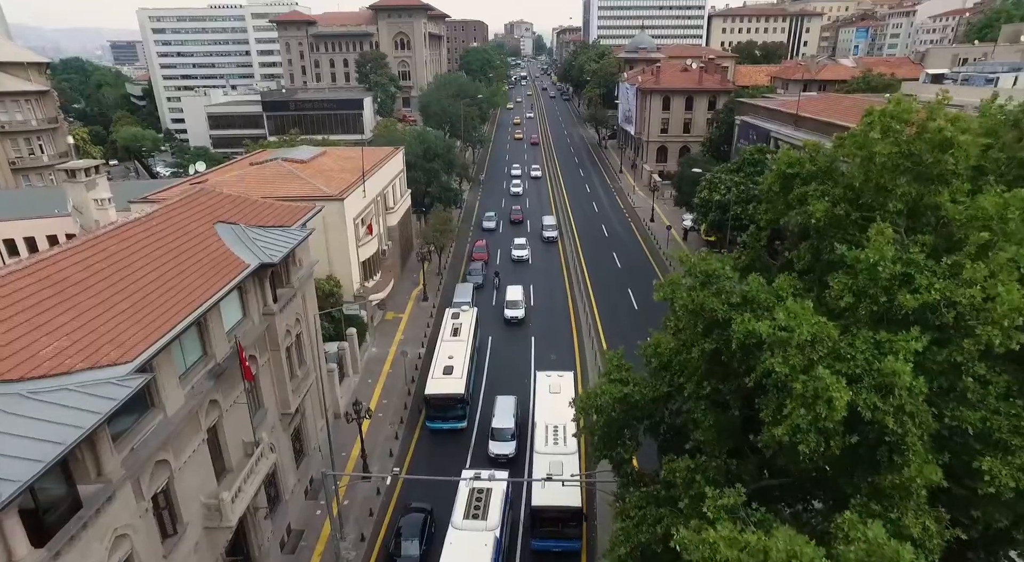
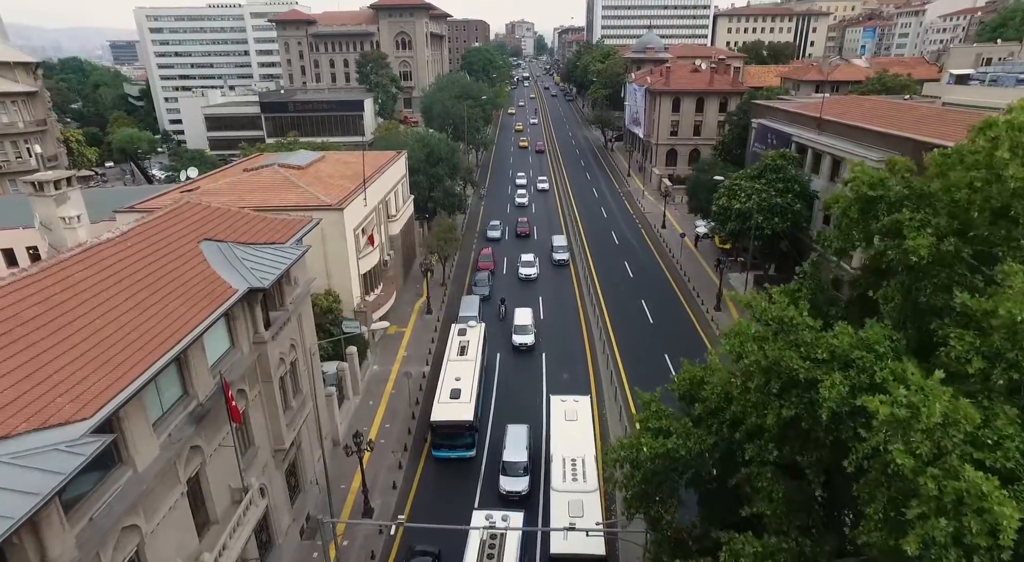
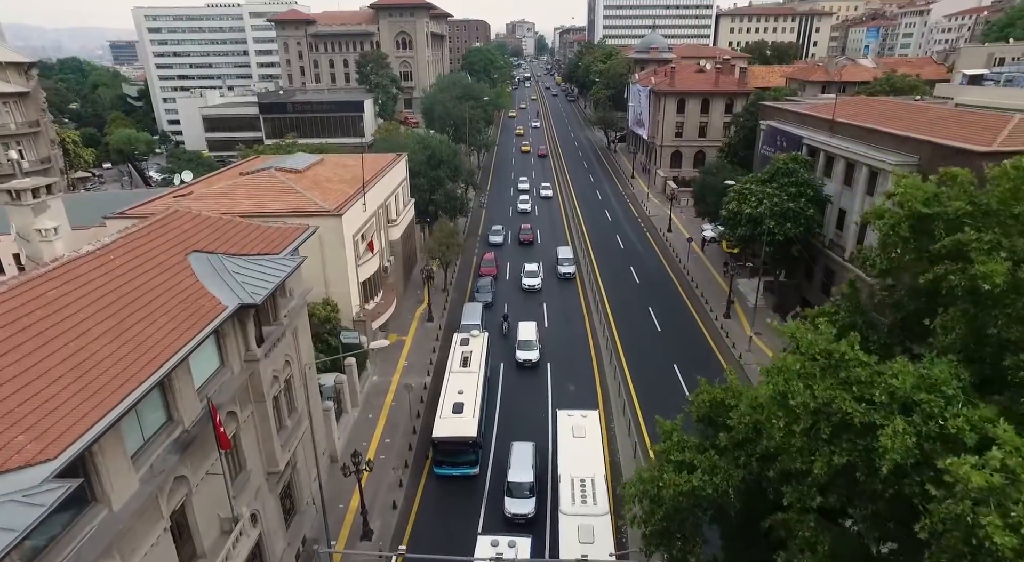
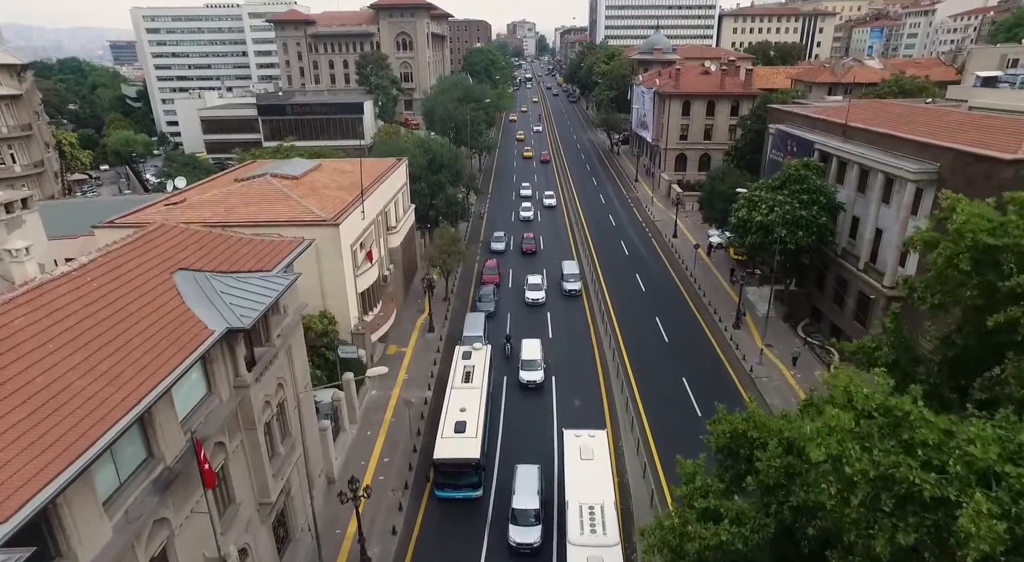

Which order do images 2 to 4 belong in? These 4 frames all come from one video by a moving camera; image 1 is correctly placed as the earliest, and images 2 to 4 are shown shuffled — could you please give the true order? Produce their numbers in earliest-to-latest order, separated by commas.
2, 3, 4
